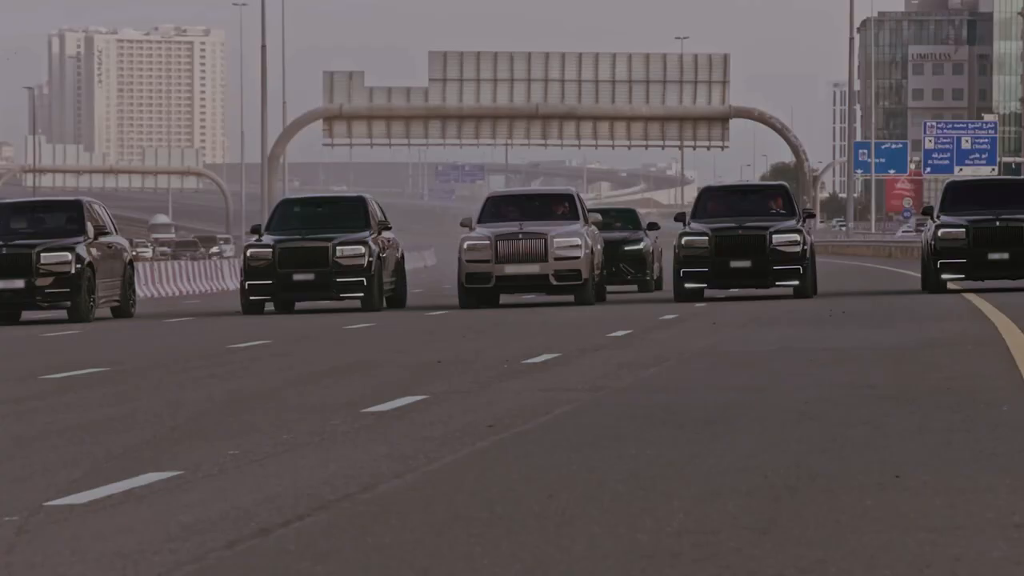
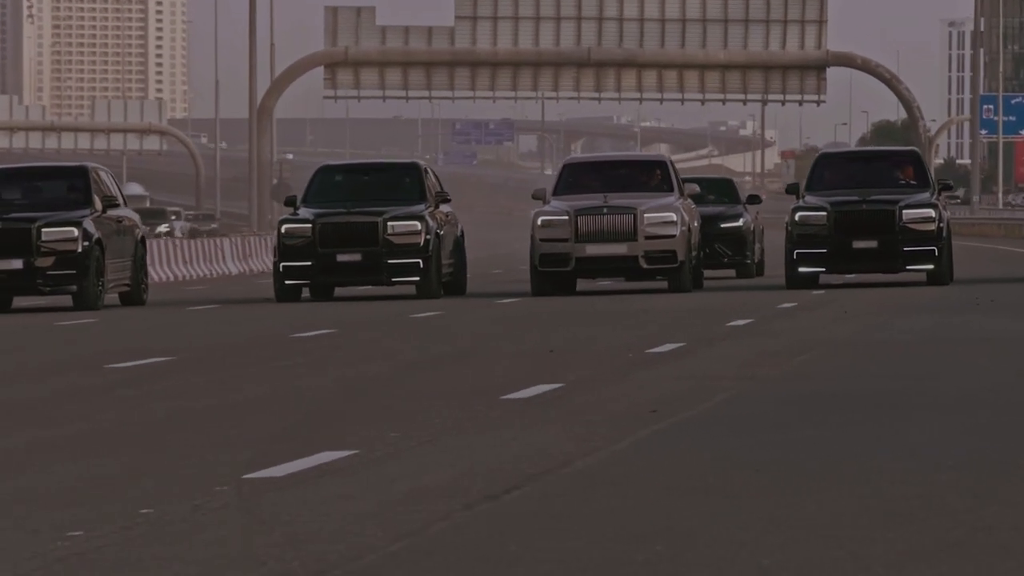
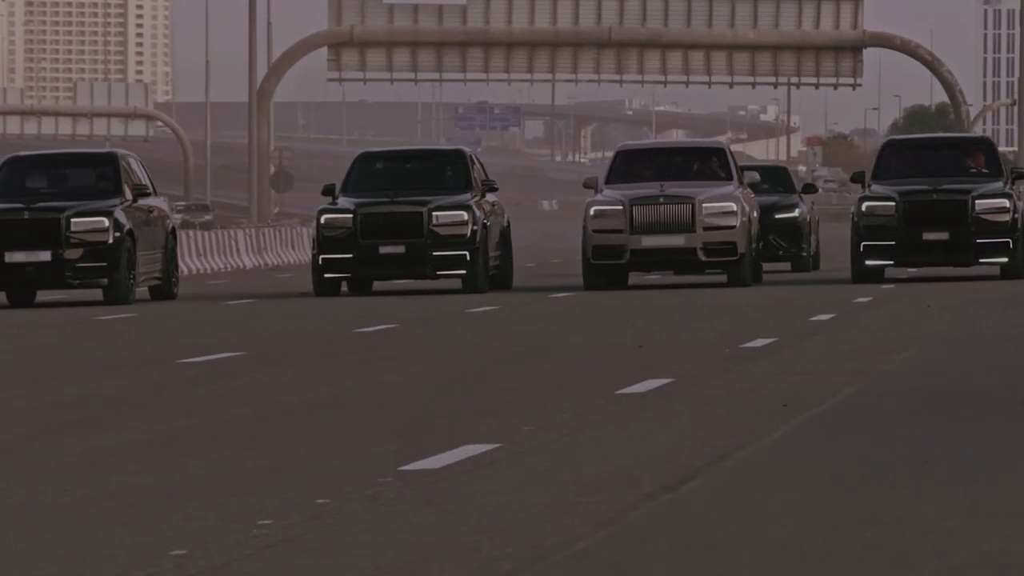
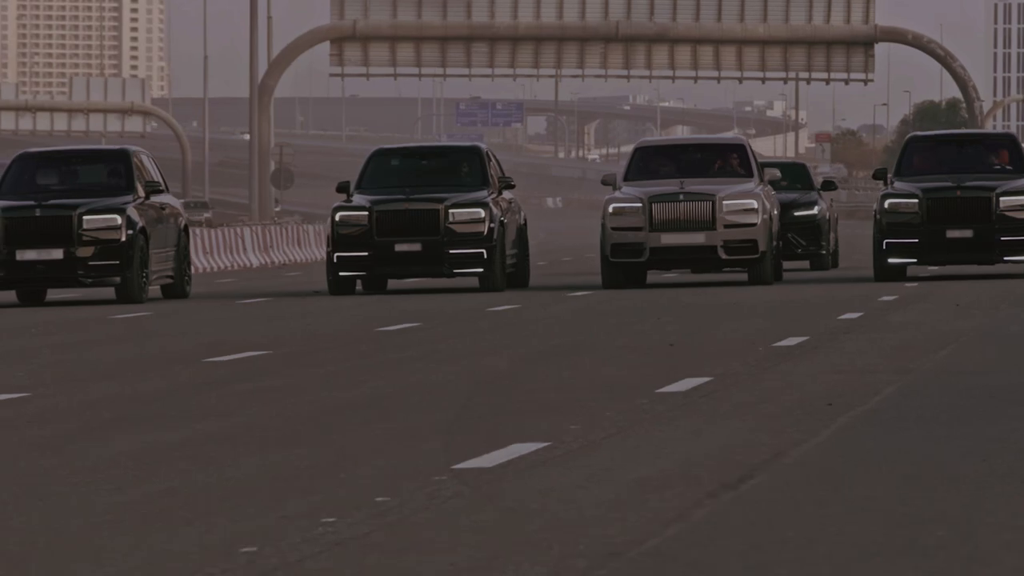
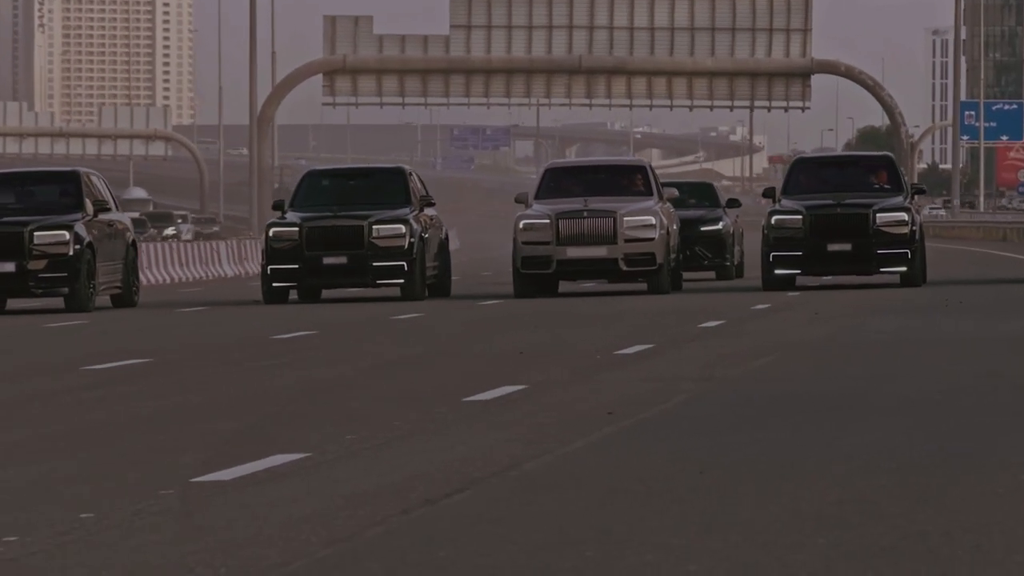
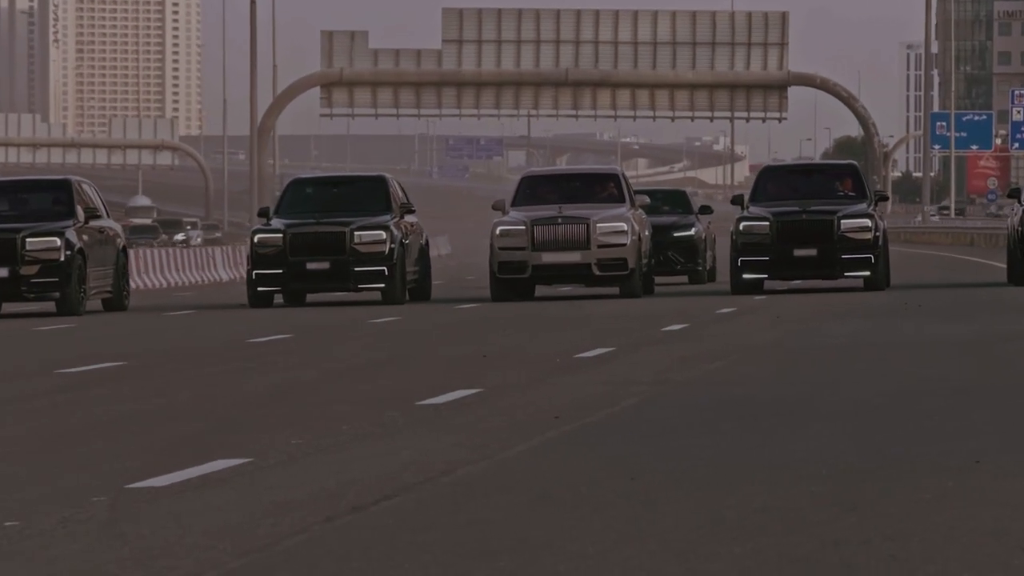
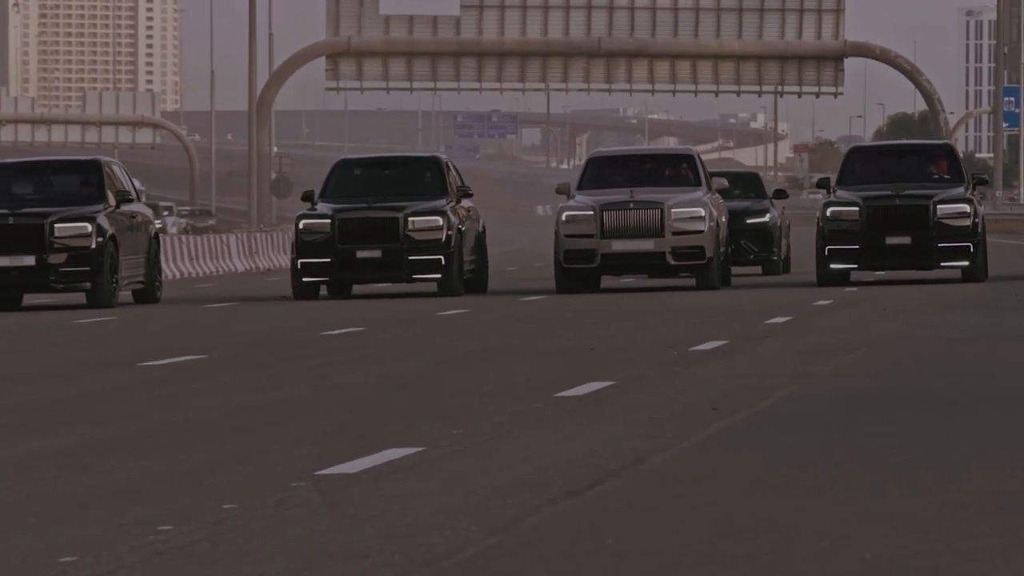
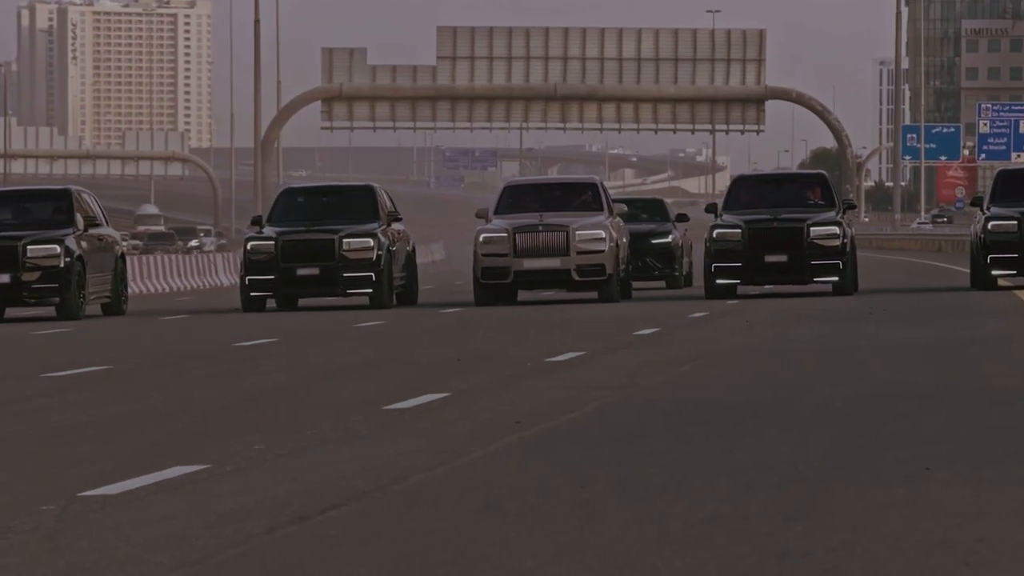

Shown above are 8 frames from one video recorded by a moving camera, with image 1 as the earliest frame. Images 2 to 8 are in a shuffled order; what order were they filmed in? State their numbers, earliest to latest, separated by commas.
8, 6, 5, 2, 7, 3, 4
